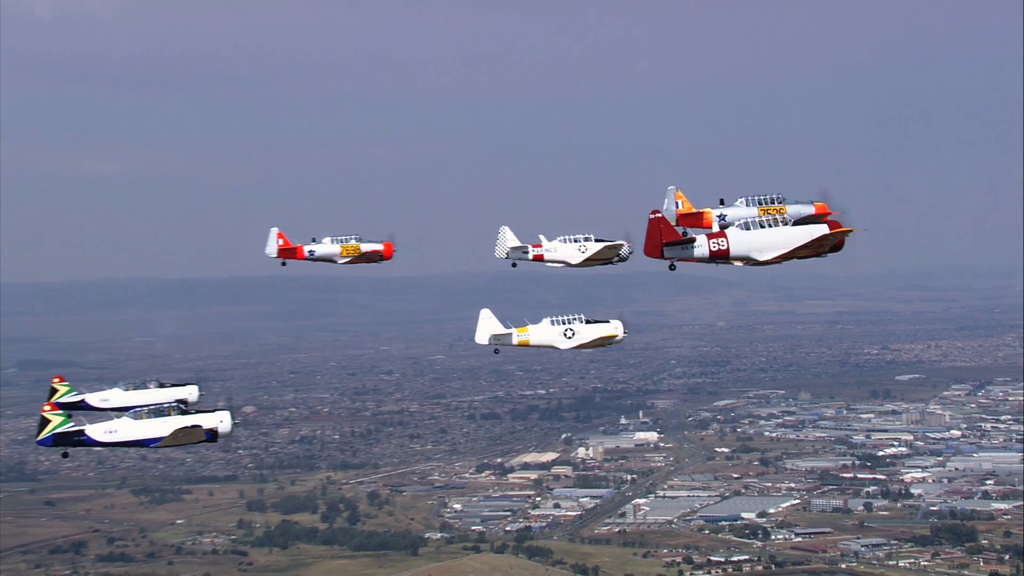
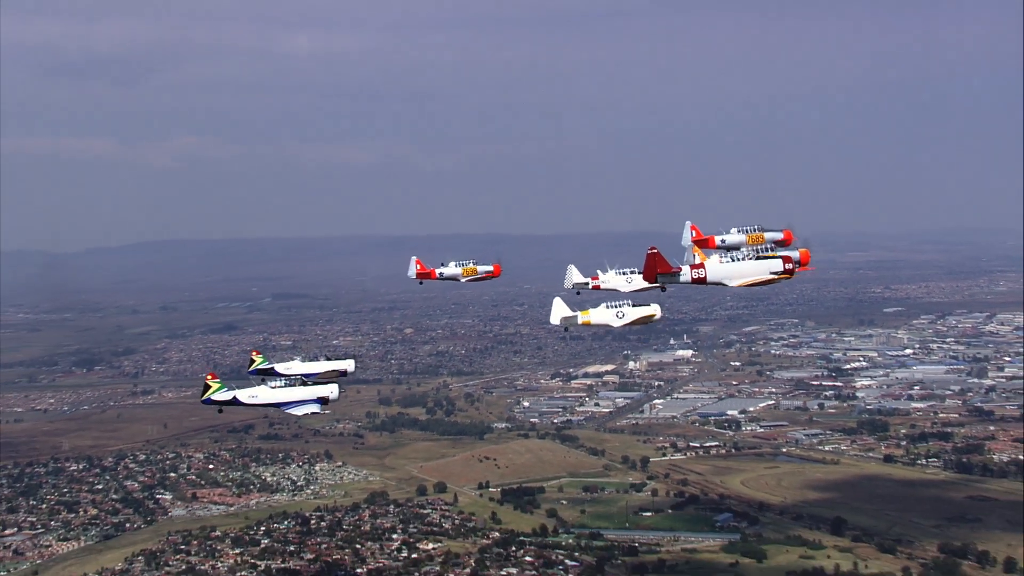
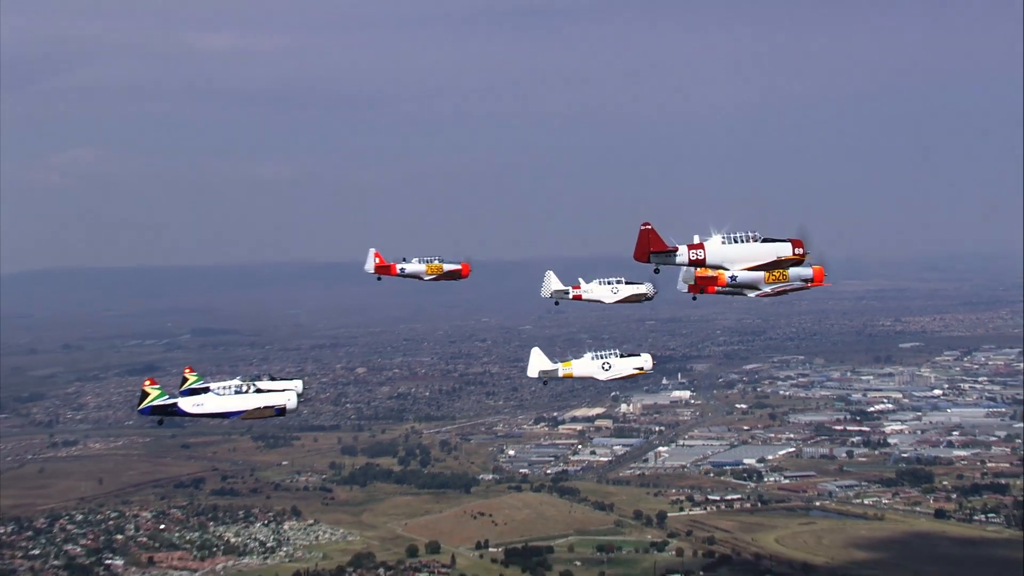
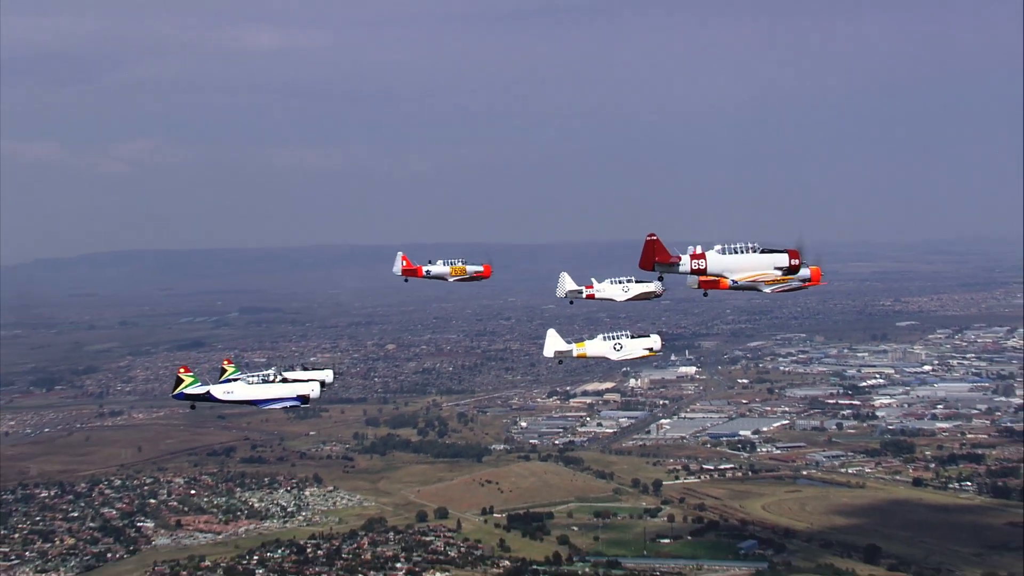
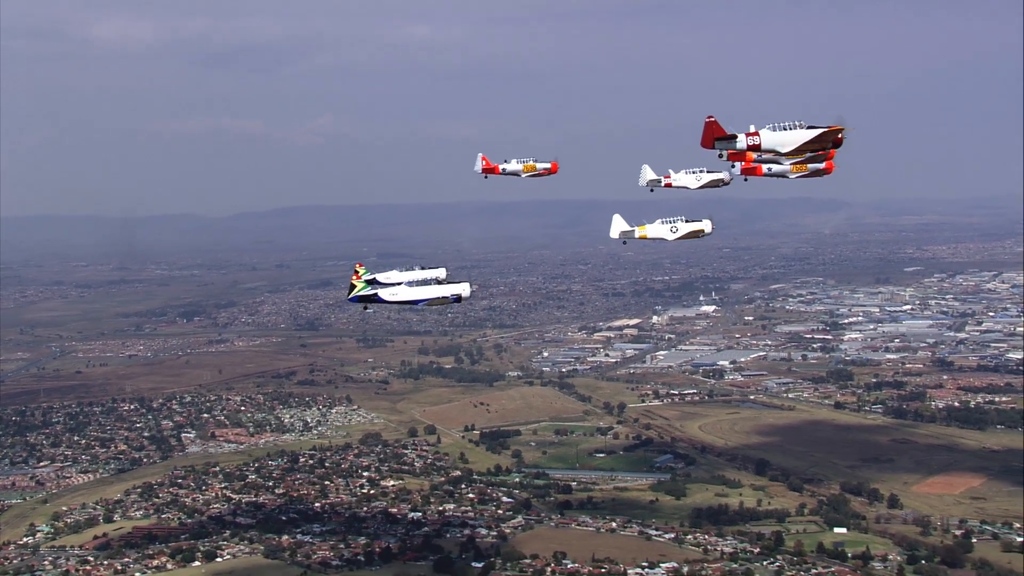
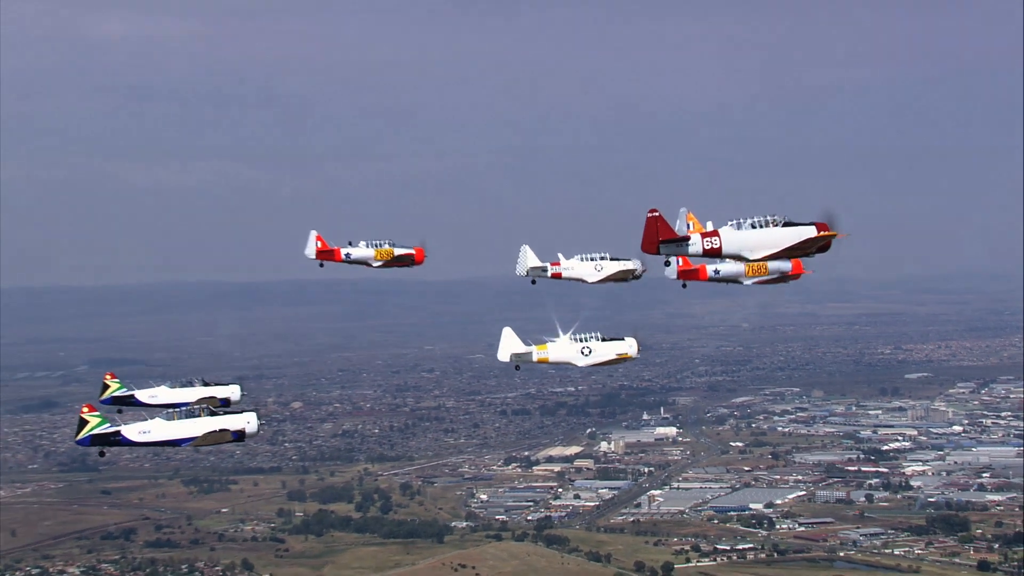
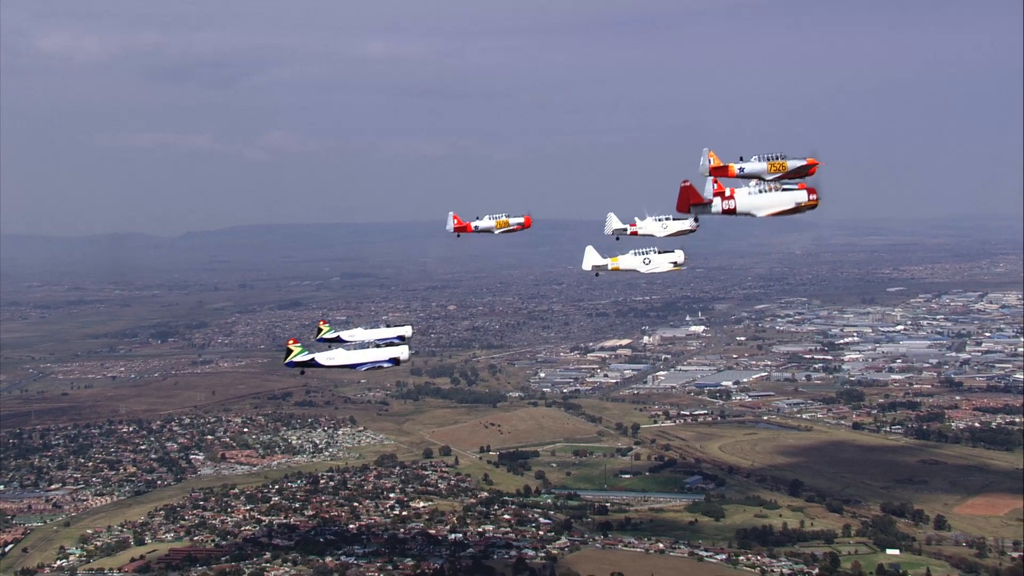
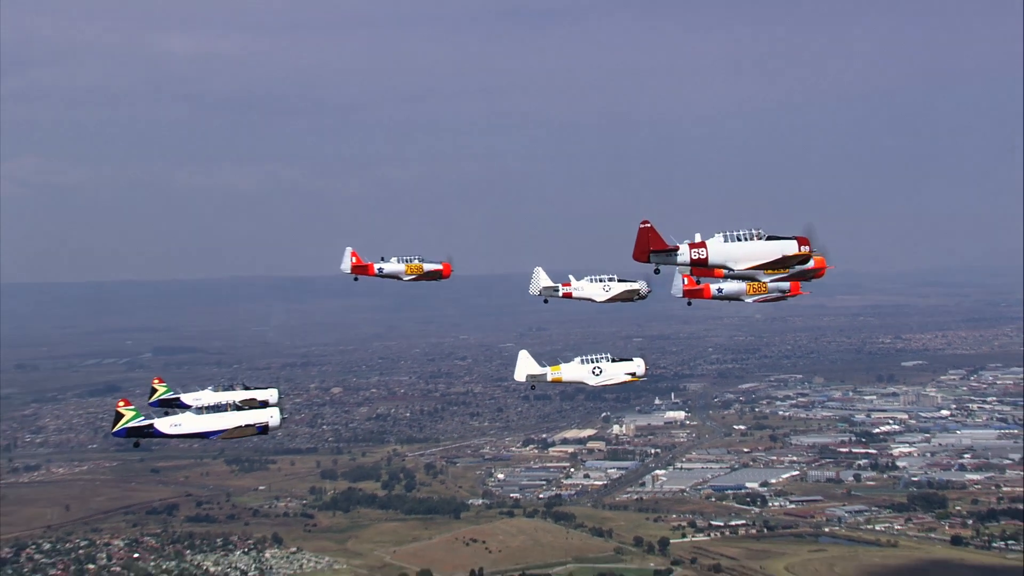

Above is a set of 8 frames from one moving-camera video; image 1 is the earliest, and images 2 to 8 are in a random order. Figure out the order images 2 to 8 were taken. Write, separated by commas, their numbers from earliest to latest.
6, 8, 3, 4, 2, 7, 5
